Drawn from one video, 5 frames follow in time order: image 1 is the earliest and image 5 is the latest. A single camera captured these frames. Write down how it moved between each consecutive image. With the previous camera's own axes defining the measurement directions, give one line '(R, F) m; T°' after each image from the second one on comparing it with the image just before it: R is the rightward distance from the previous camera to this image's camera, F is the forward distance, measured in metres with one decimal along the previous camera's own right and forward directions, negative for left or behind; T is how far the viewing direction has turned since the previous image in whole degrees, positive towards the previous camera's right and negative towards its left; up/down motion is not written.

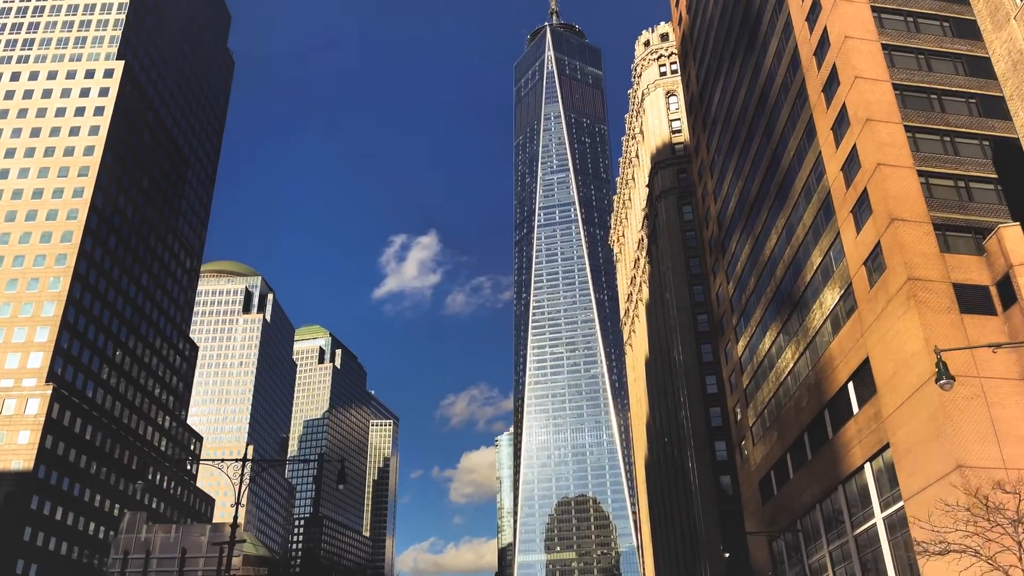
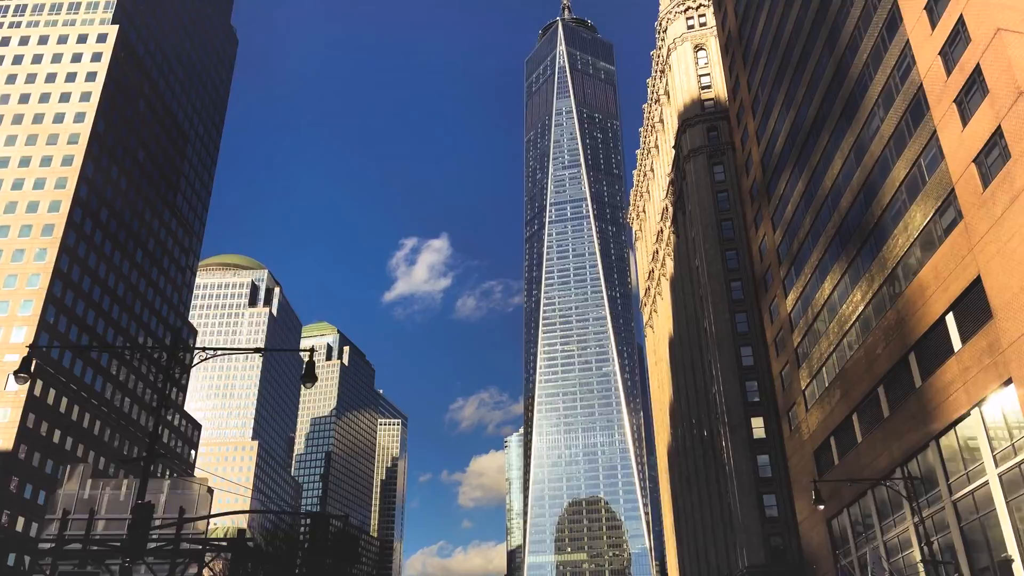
(-0.6, +7.1) m; -1°
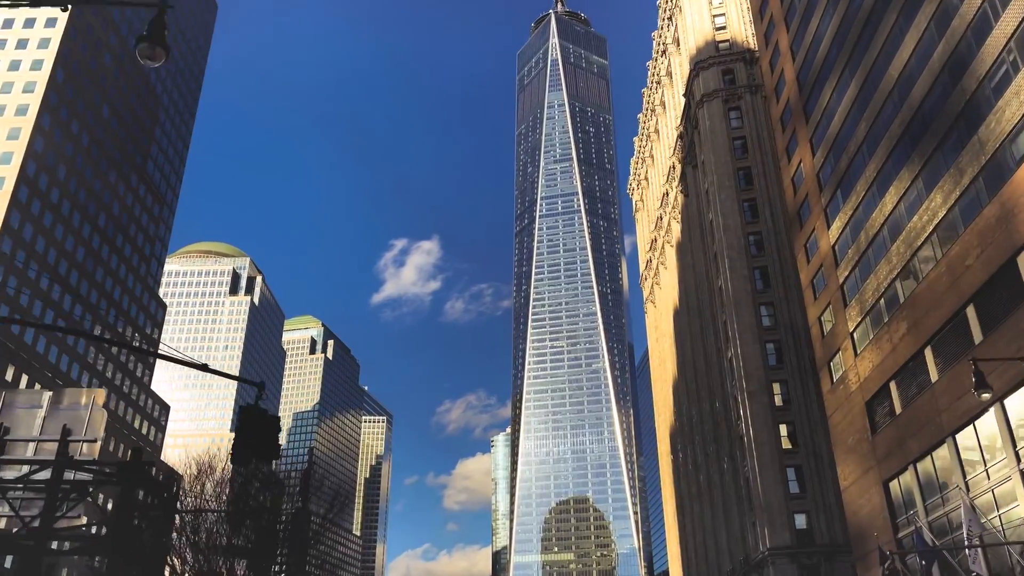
(-0.5, +8.1) m; +1°
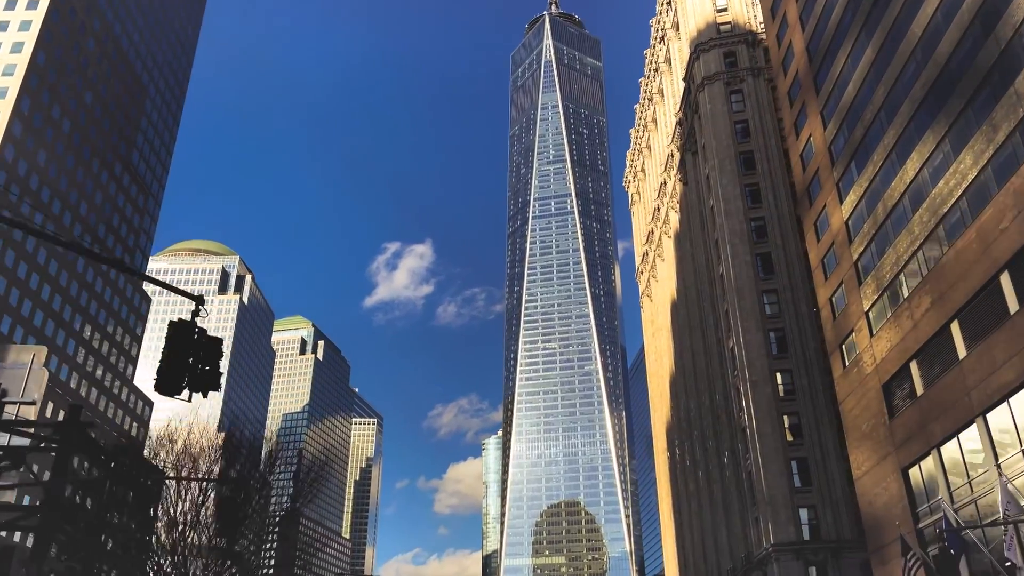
(-0.1, +2.7) m; +1°
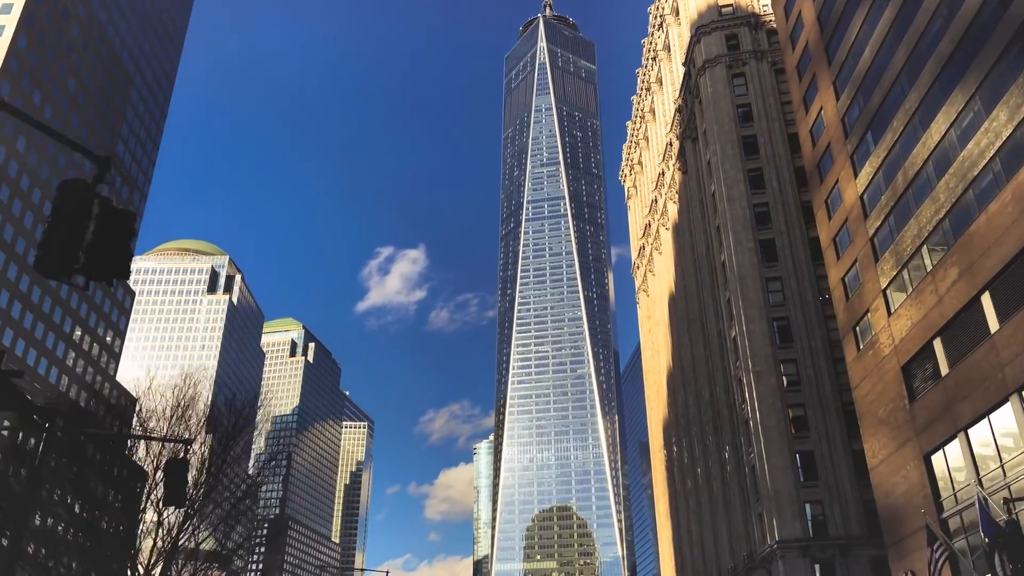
(-0.1, +2.6) m; +1°
